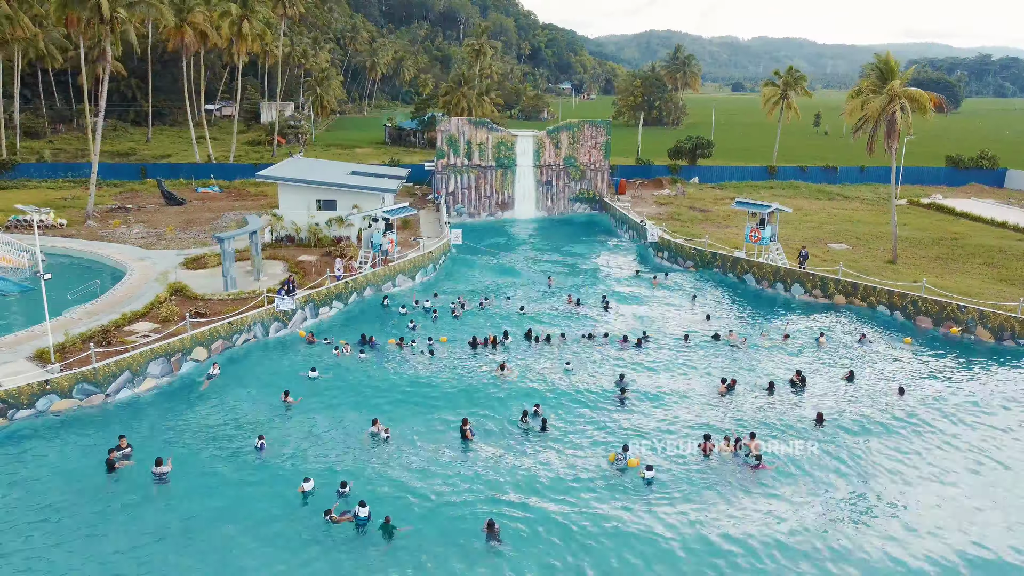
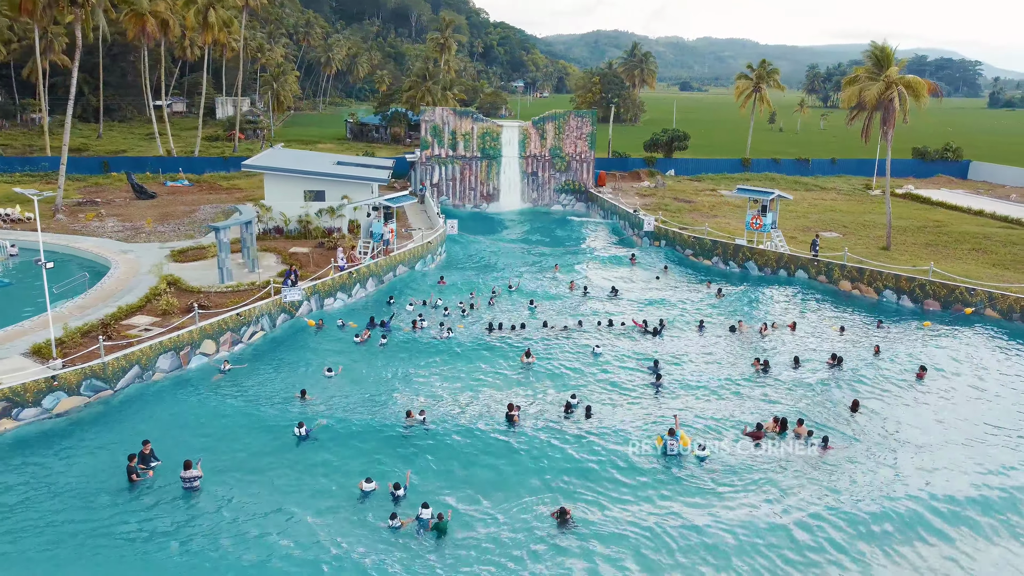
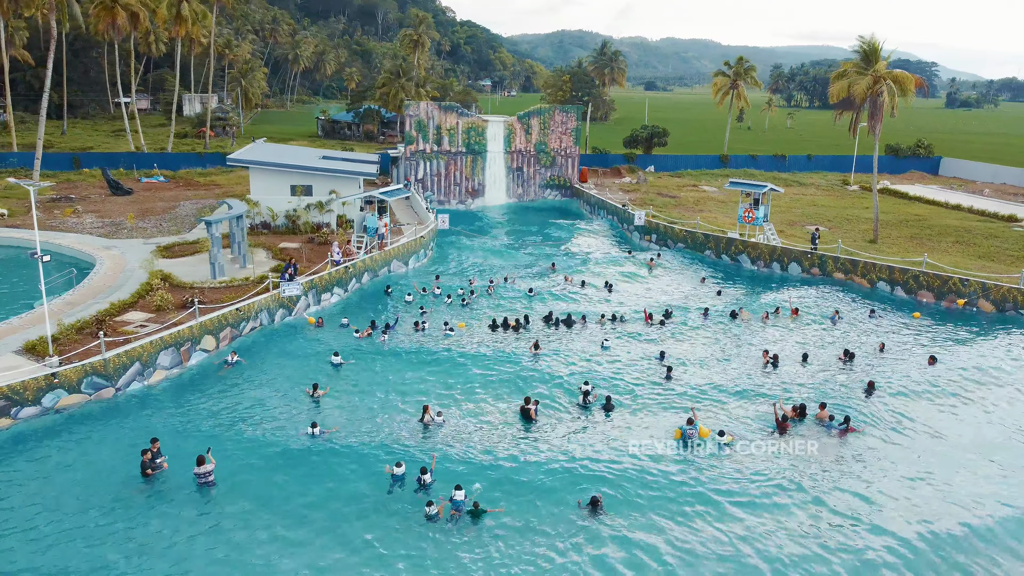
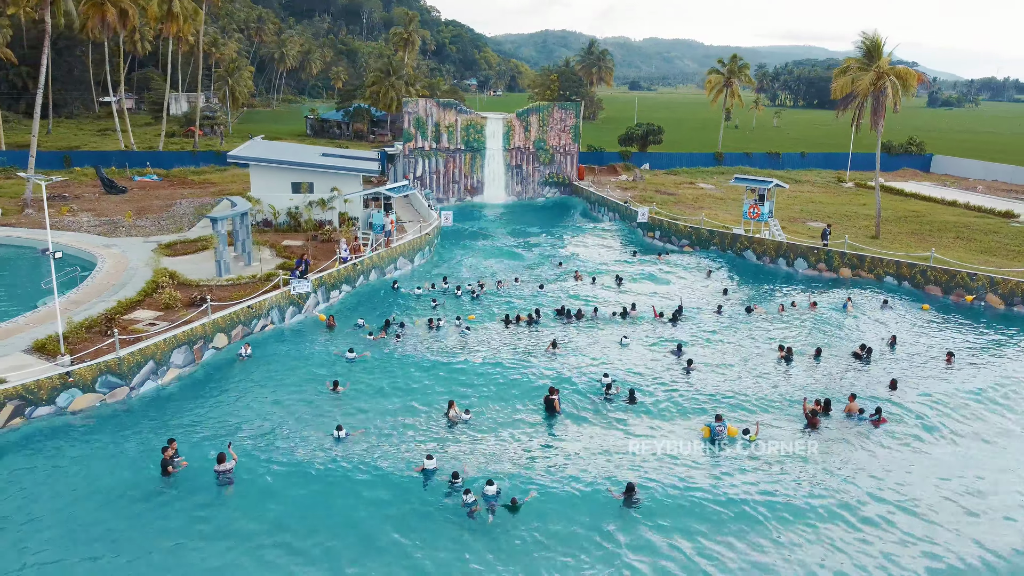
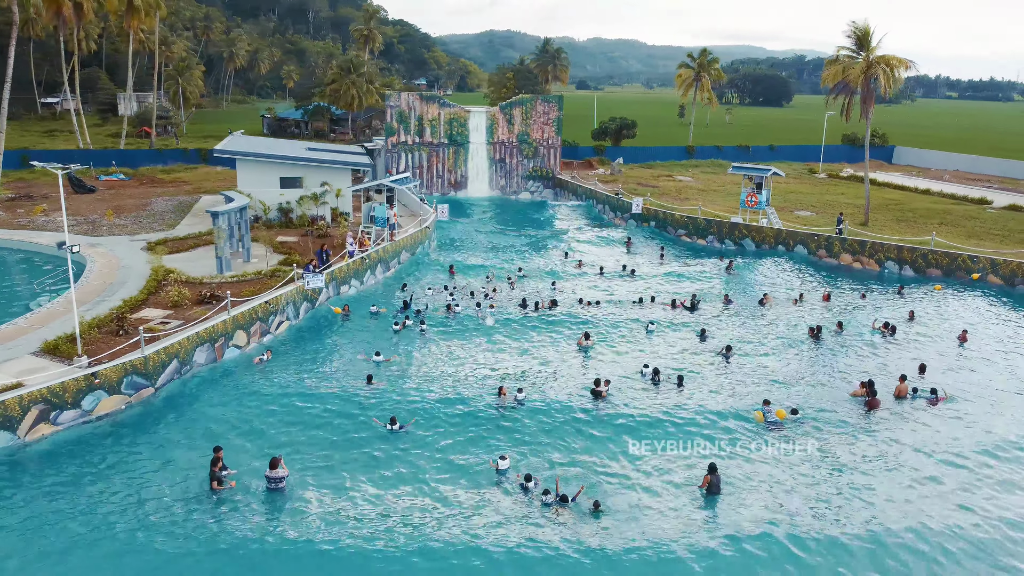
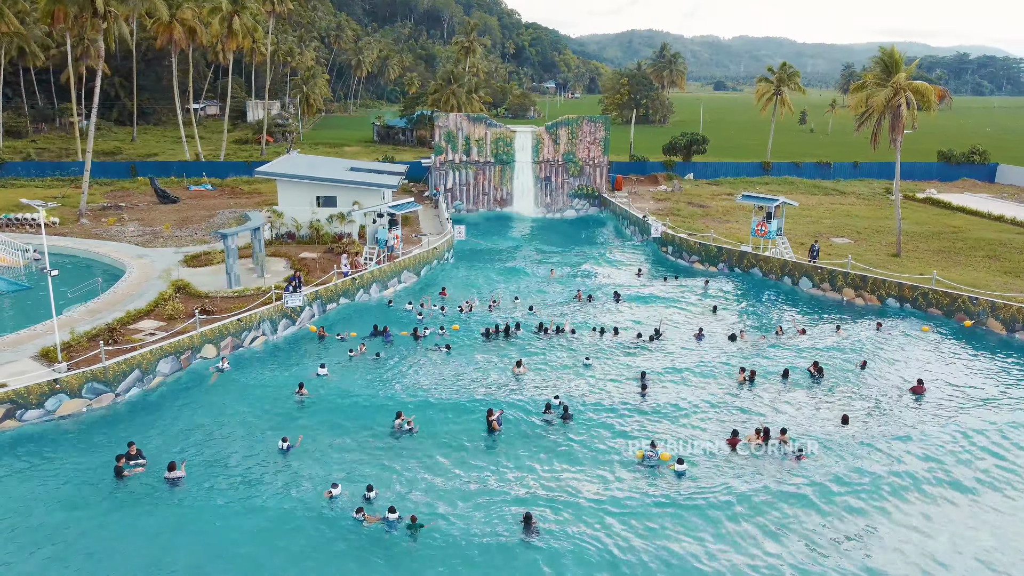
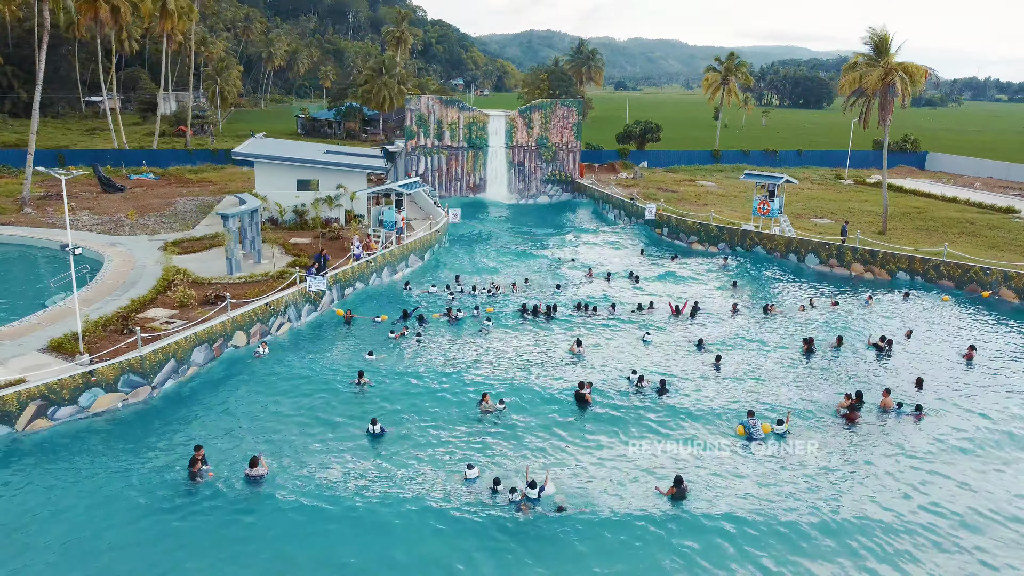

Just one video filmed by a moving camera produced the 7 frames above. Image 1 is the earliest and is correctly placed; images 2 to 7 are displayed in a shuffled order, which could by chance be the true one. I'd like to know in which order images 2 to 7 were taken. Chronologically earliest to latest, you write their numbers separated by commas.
6, 2, 3, 4, 7, 5
